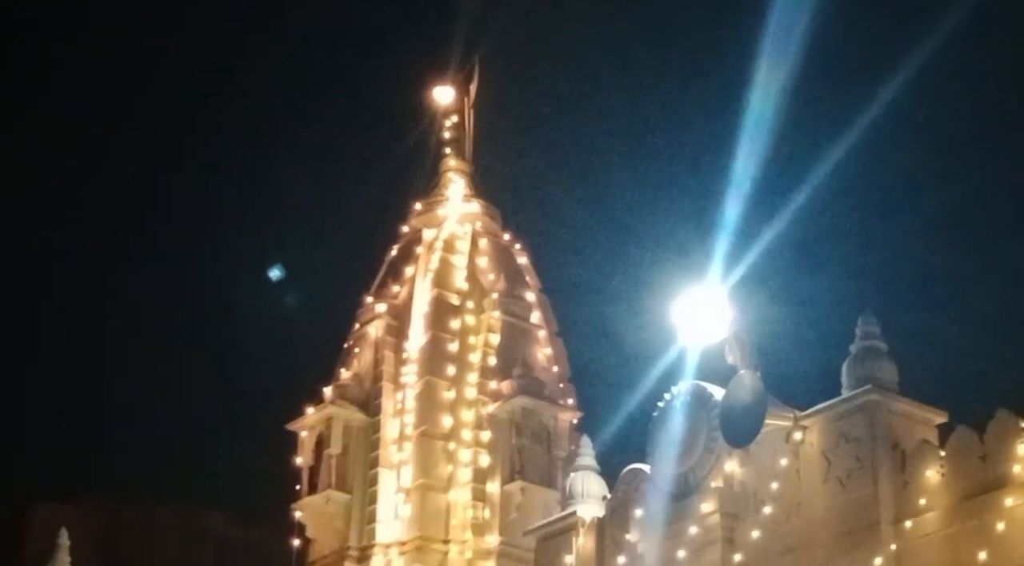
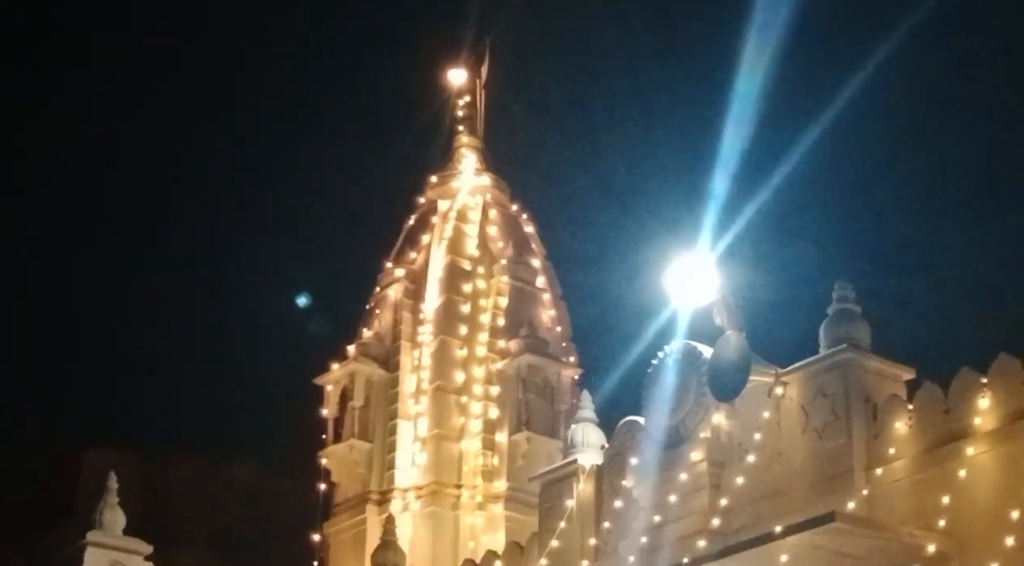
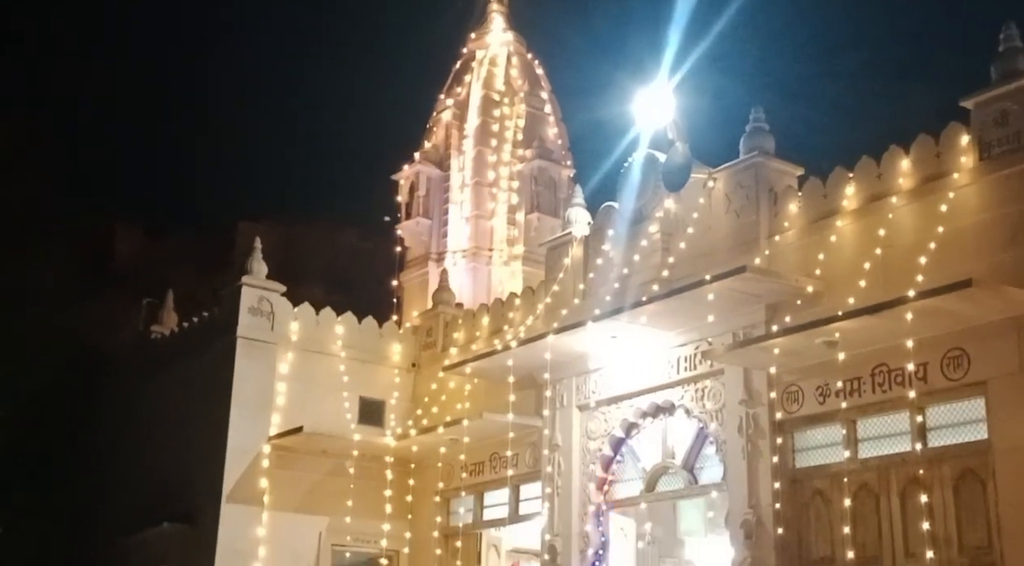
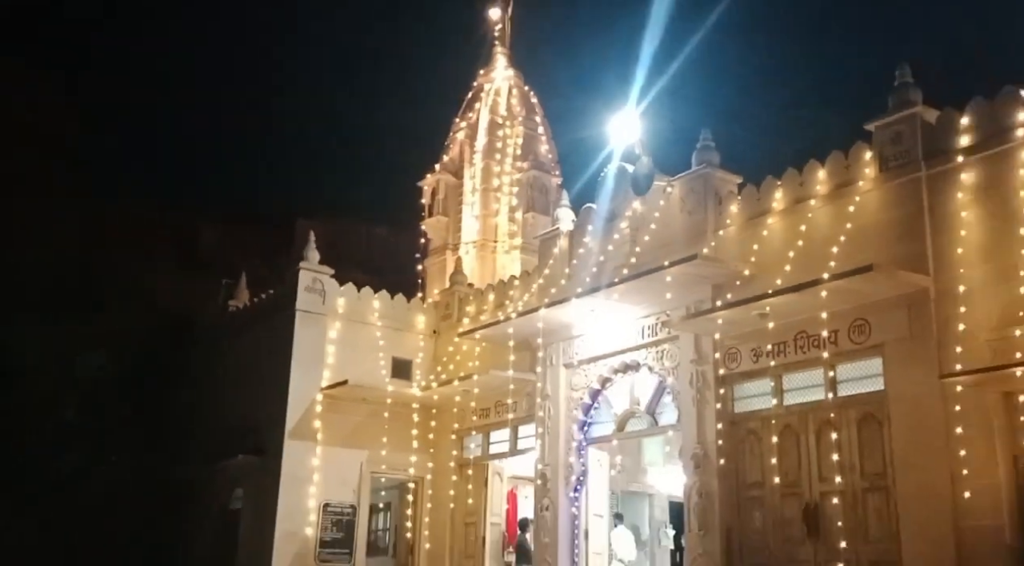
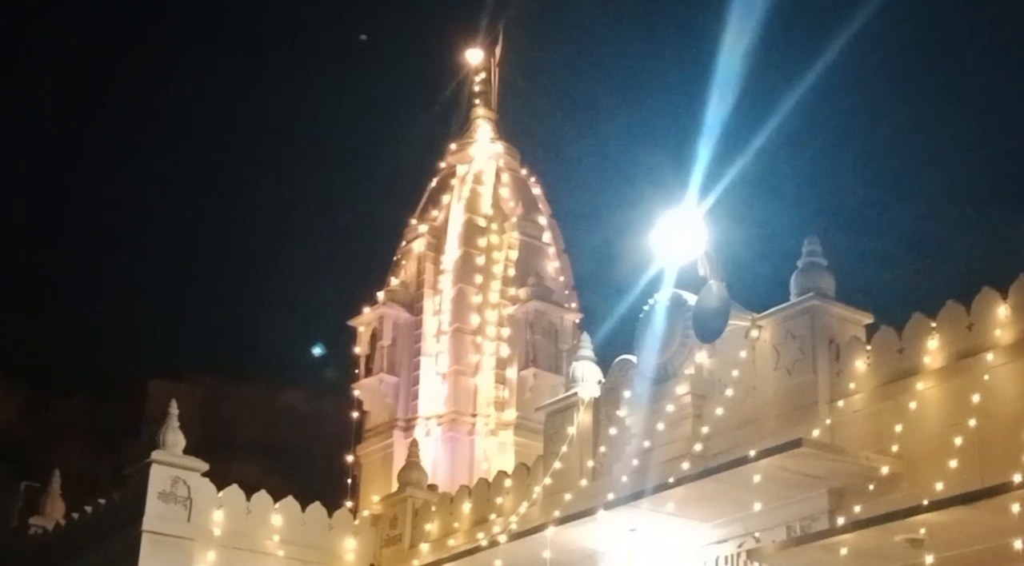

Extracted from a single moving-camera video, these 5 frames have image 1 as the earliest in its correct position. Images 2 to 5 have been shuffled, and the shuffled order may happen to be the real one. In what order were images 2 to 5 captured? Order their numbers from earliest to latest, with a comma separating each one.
2, 5, 3, 4
